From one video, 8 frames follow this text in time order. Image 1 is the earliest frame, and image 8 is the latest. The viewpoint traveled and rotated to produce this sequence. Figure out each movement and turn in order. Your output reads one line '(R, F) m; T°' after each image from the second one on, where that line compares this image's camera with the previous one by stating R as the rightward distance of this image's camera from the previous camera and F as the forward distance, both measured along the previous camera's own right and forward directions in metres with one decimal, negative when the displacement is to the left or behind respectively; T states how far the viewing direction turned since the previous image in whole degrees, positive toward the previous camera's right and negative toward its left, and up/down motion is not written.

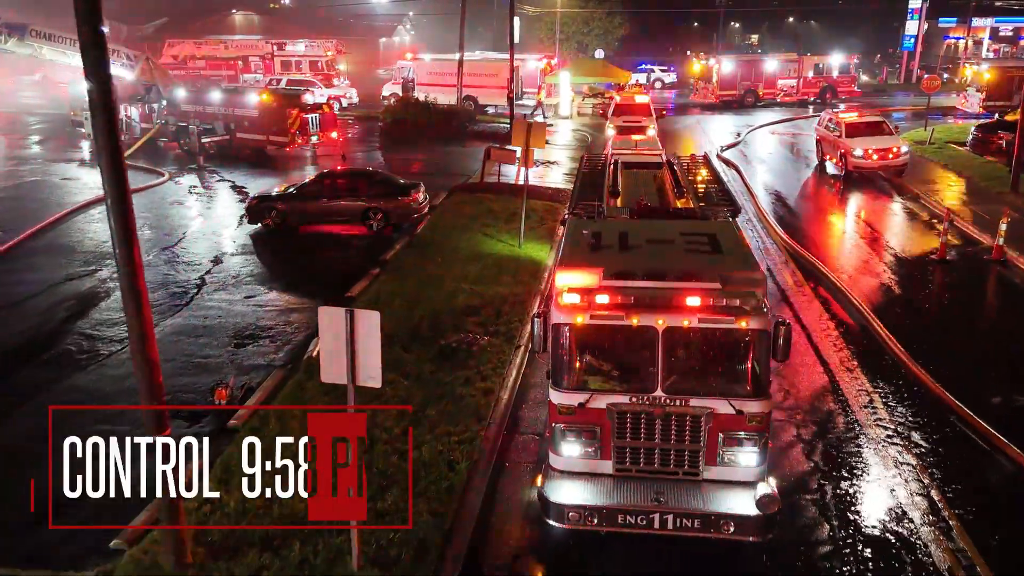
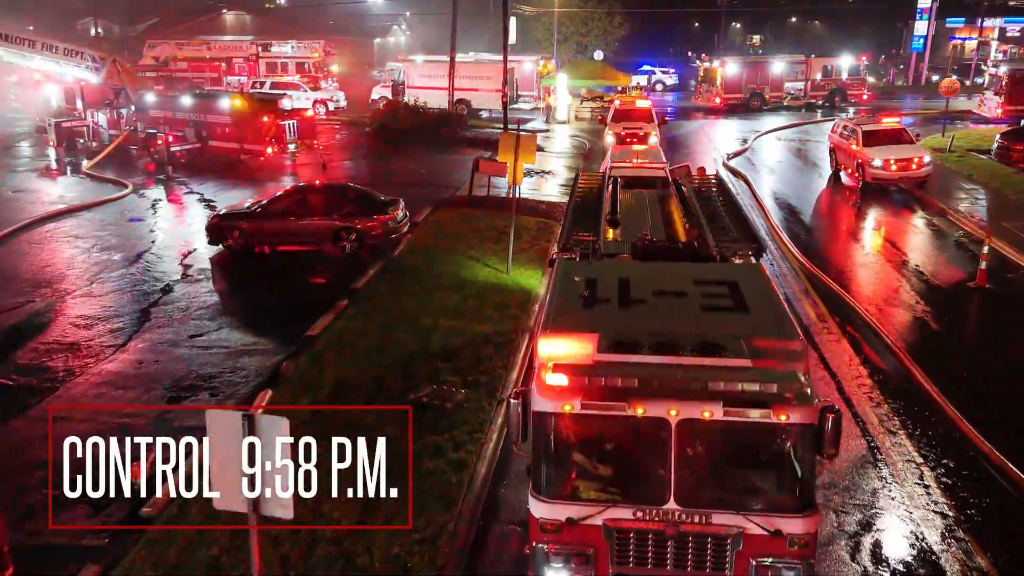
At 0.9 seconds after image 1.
(+0.1, +1.5) m; 0°
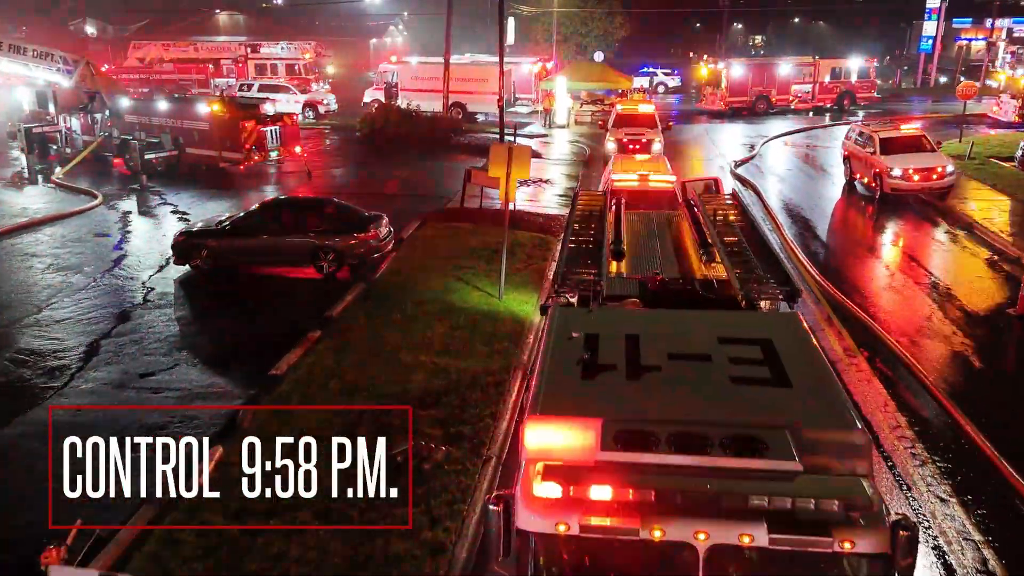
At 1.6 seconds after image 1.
(+0.1, +1.2) m; 0°
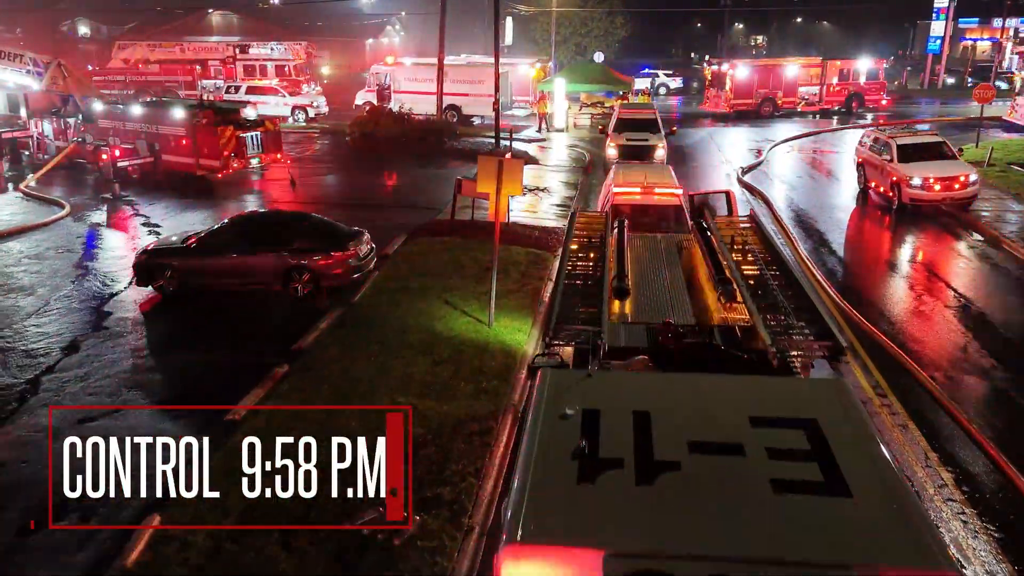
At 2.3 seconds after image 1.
(+0.1, +1.1) m; 0°
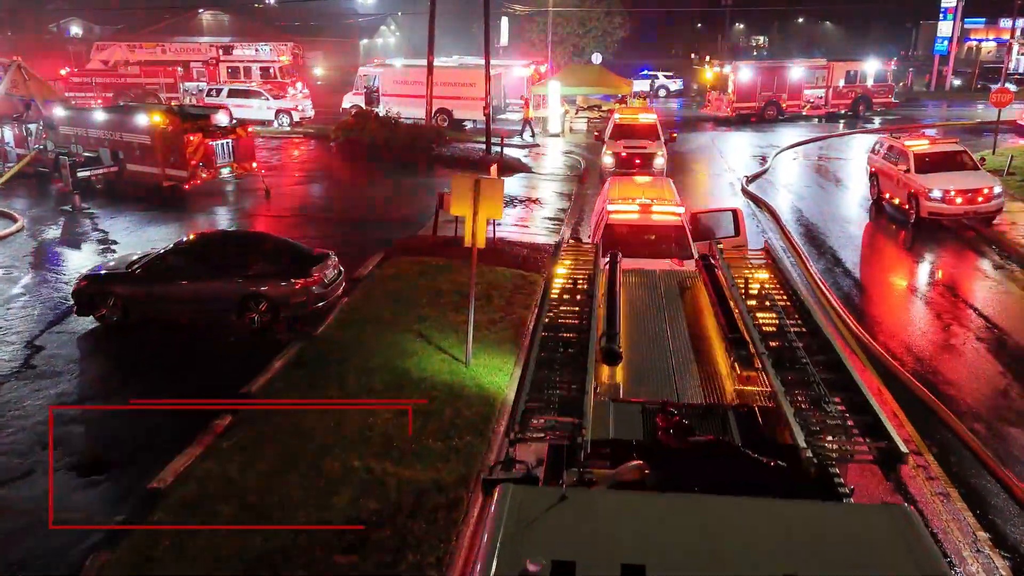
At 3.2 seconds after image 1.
(+0.1, +1.2) m; 0°
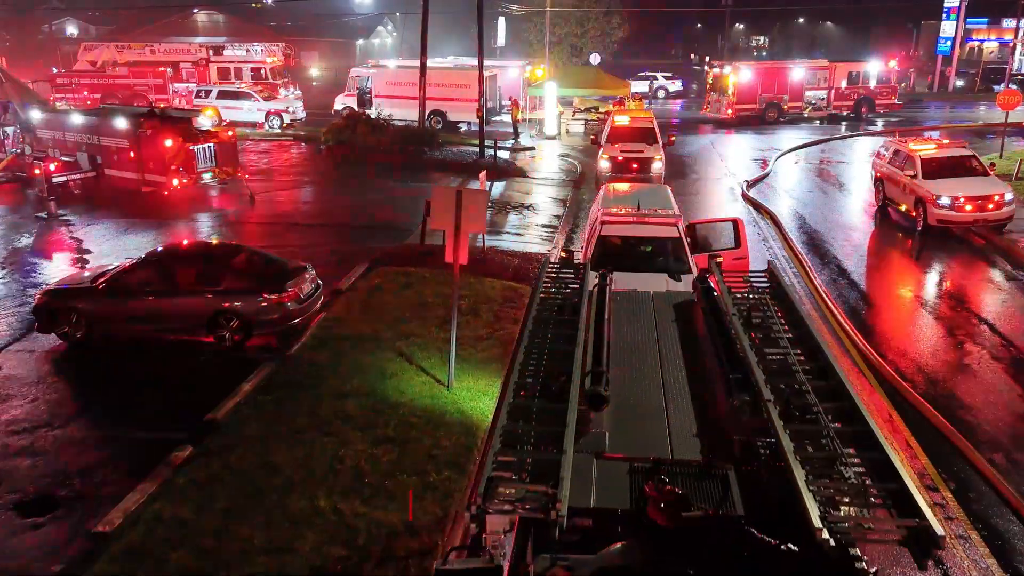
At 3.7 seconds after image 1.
(+0.1, +0.6) m; 0°
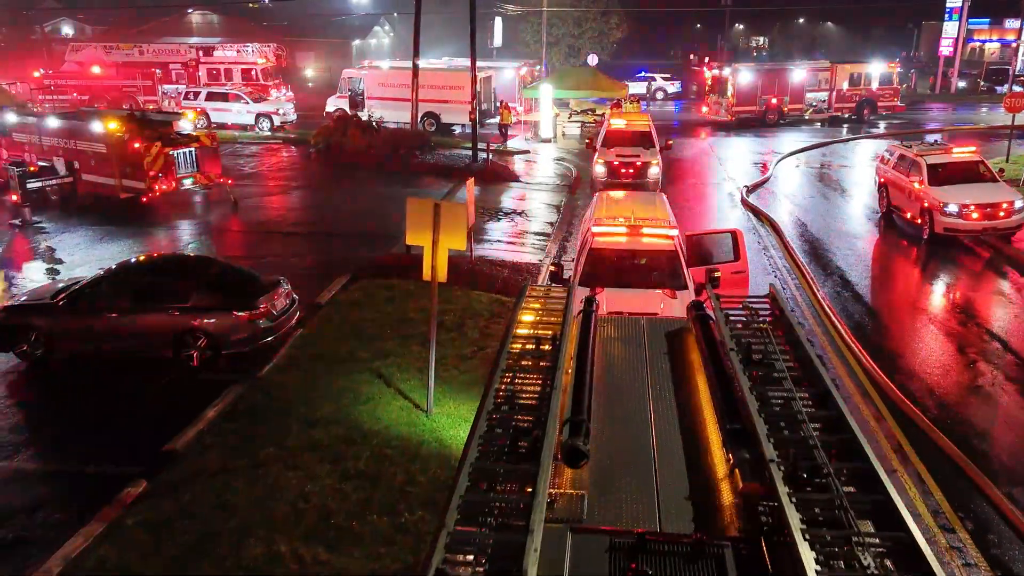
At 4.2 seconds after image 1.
(+0.1, +0.6) m; 0°
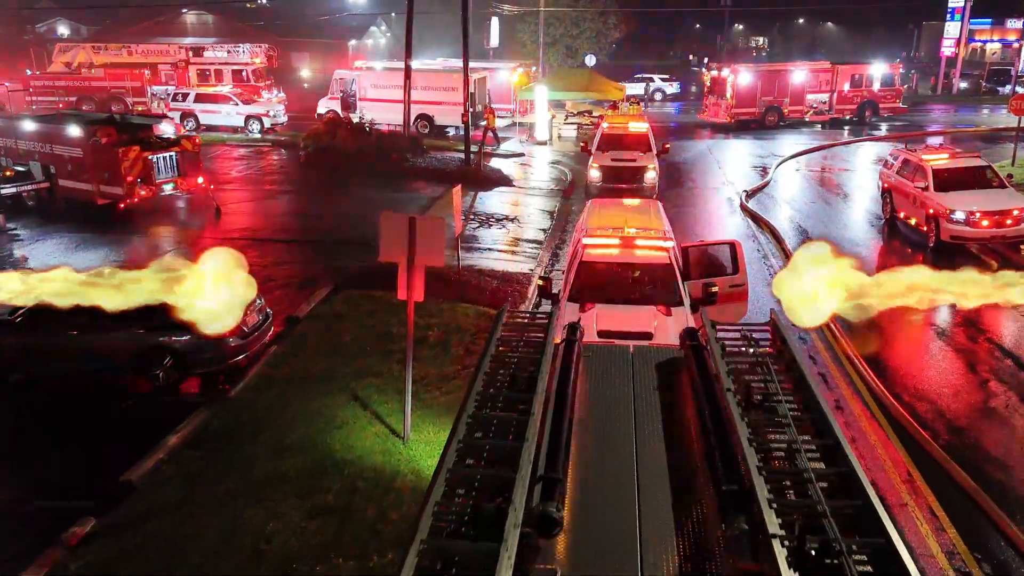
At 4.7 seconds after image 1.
(+0.1, +0.5) m; 0°
